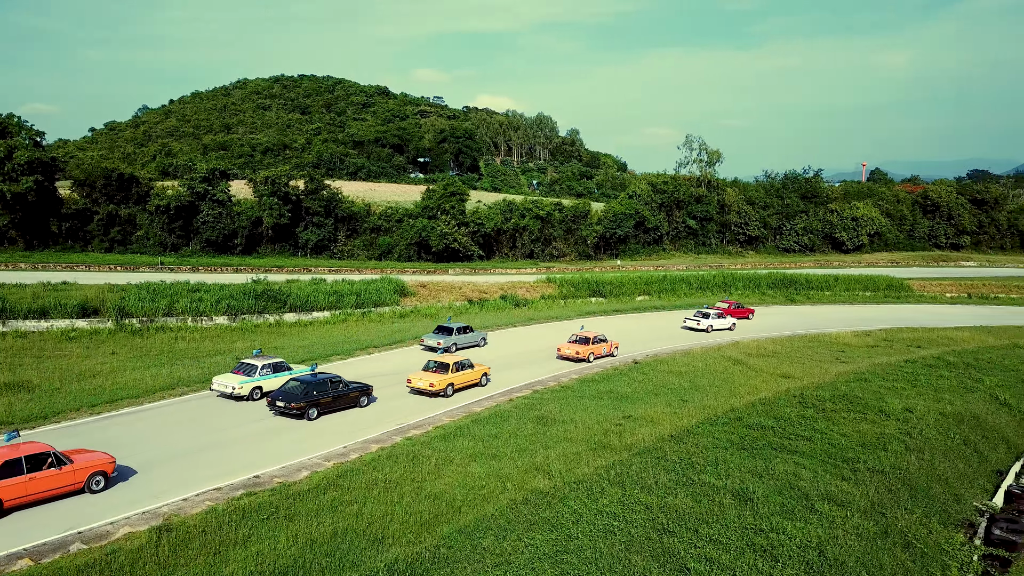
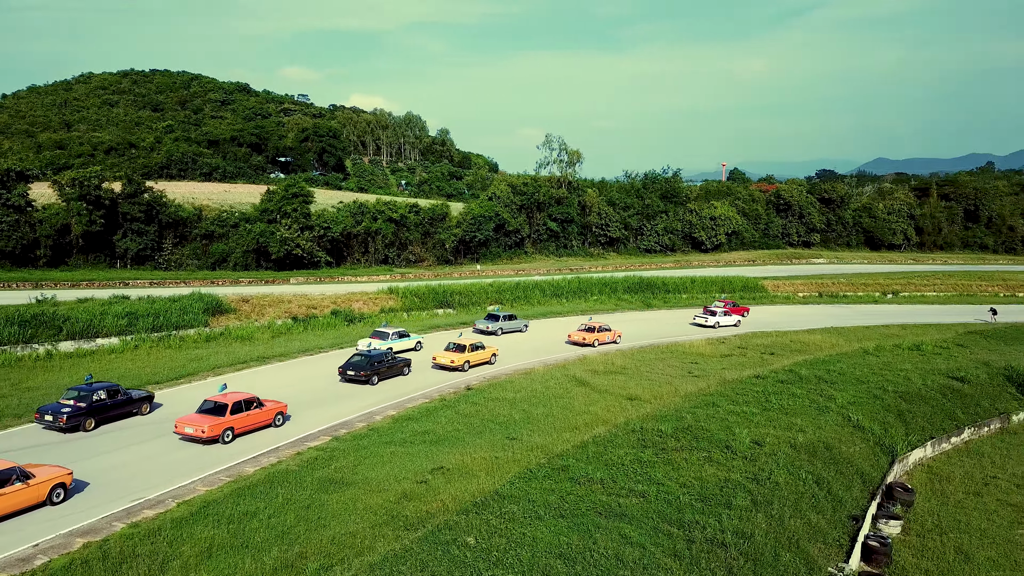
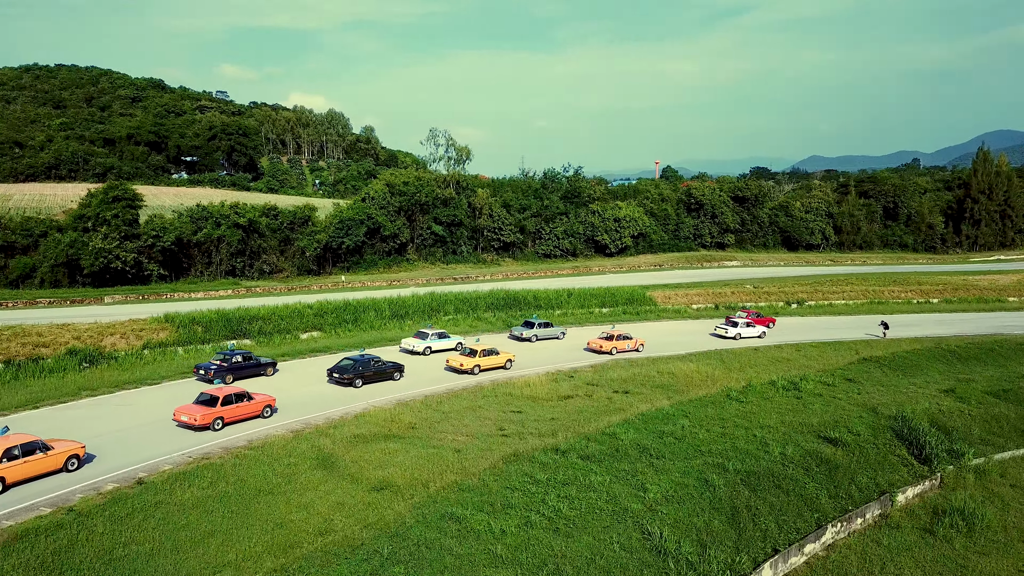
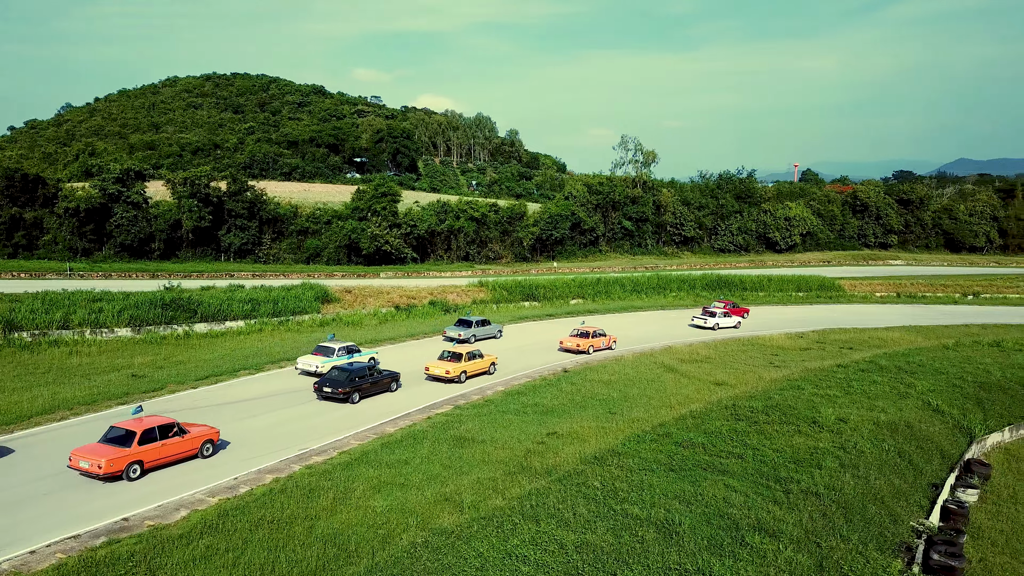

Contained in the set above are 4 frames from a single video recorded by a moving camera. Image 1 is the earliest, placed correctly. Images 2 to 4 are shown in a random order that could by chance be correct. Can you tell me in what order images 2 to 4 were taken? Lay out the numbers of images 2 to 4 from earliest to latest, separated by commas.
4, 2, 3
